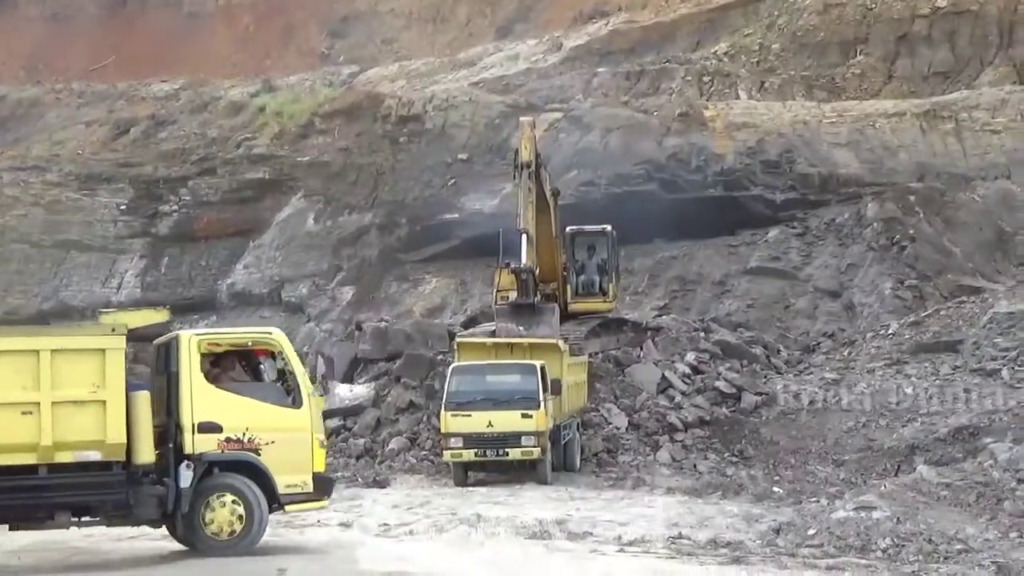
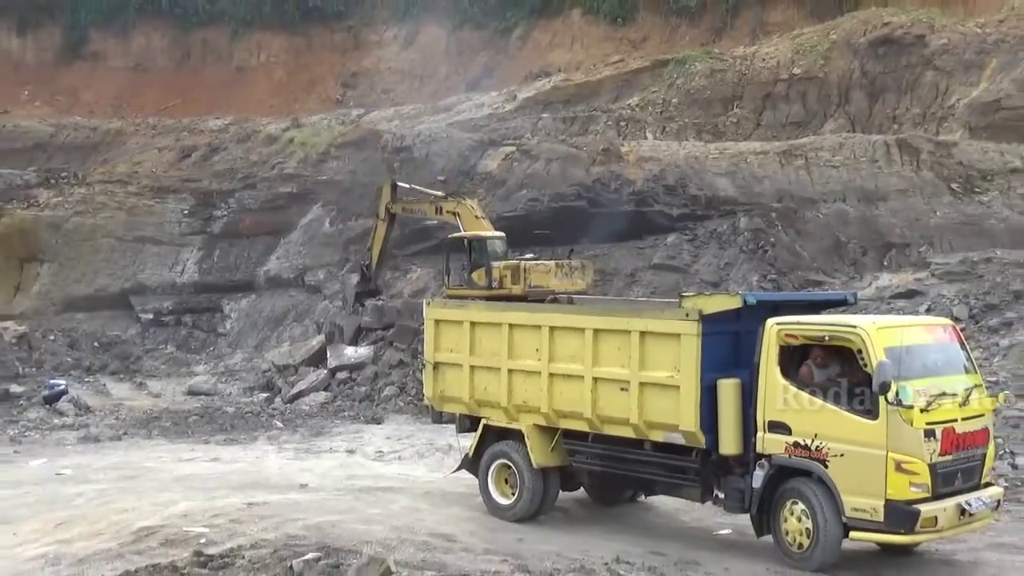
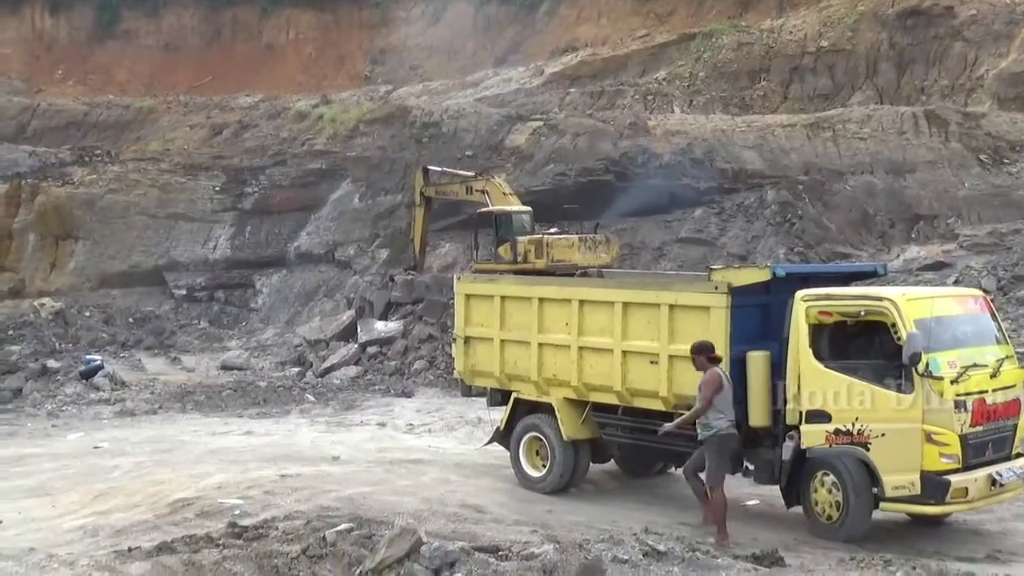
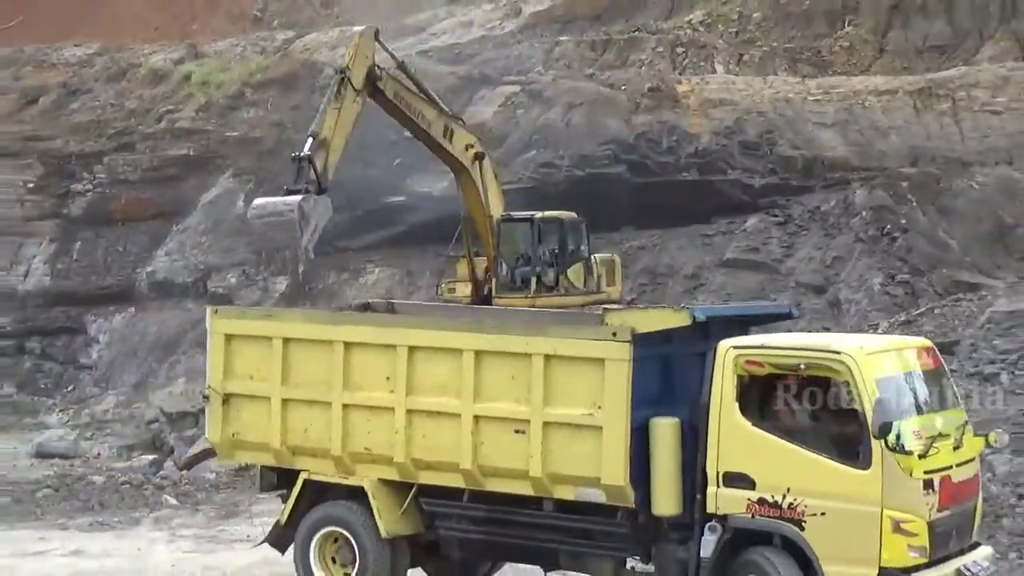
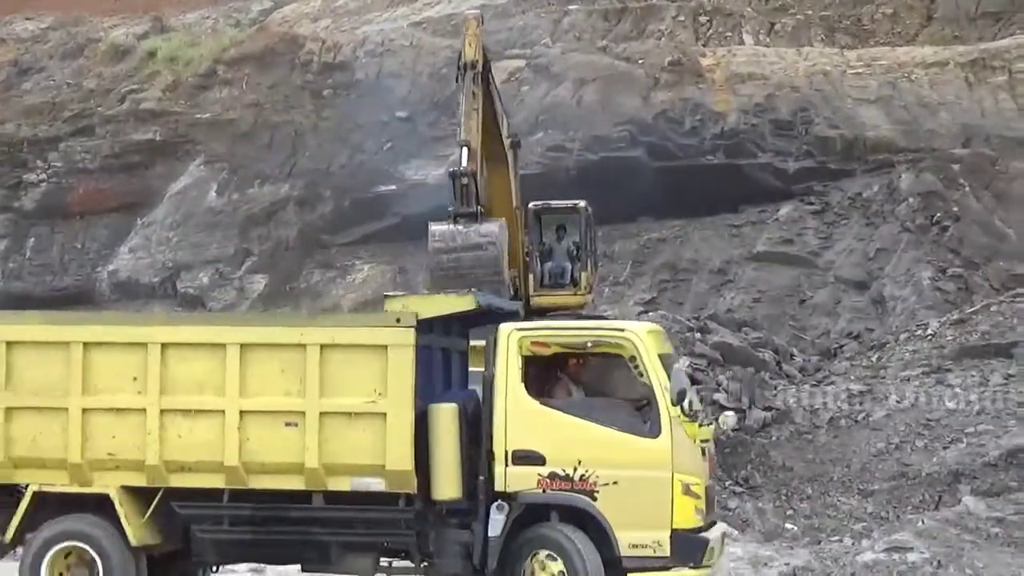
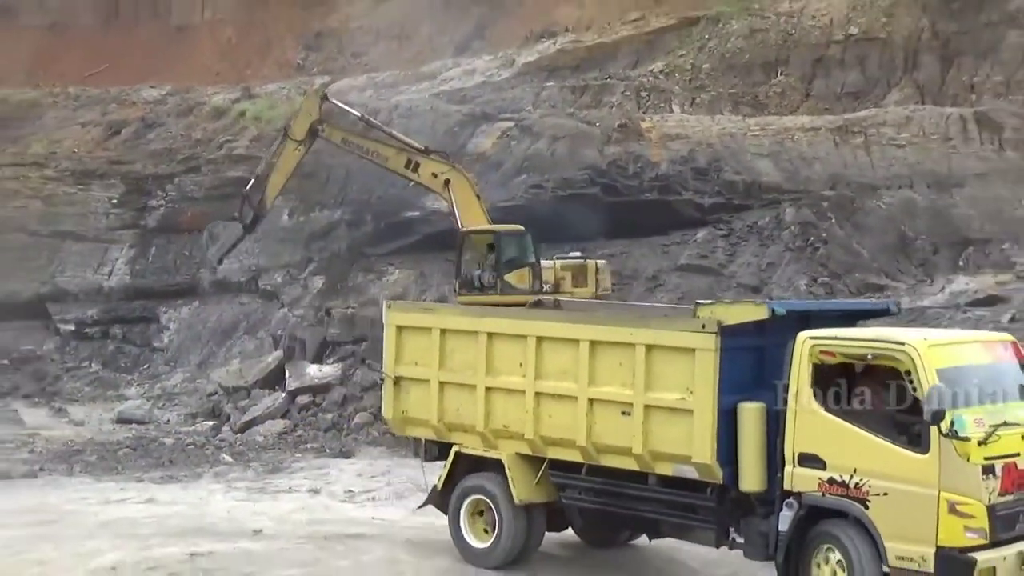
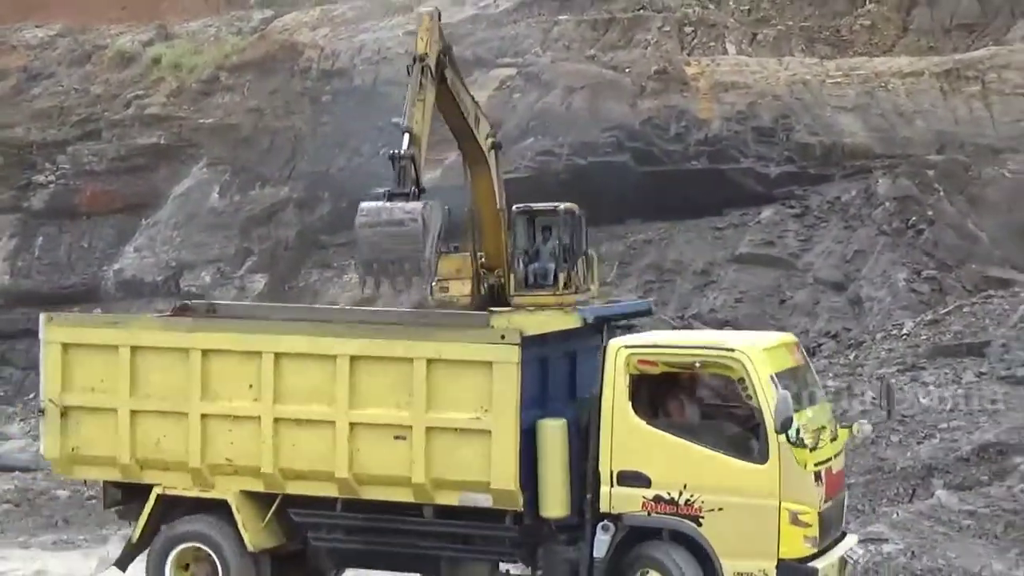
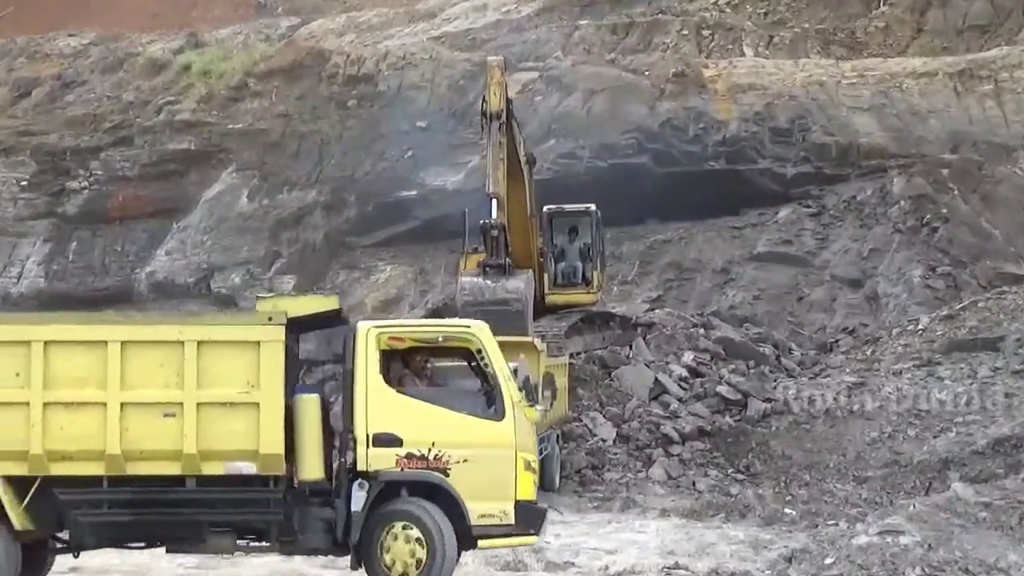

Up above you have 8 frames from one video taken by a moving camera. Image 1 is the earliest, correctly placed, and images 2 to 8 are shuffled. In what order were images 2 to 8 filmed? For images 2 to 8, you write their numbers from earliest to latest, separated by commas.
8, 5, 7, 4, 6, 2, 3
